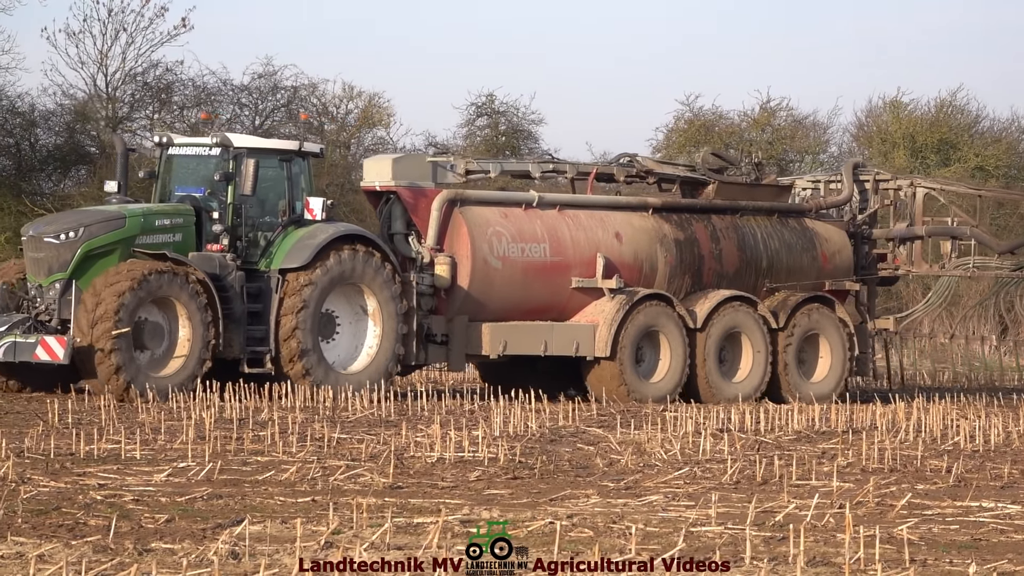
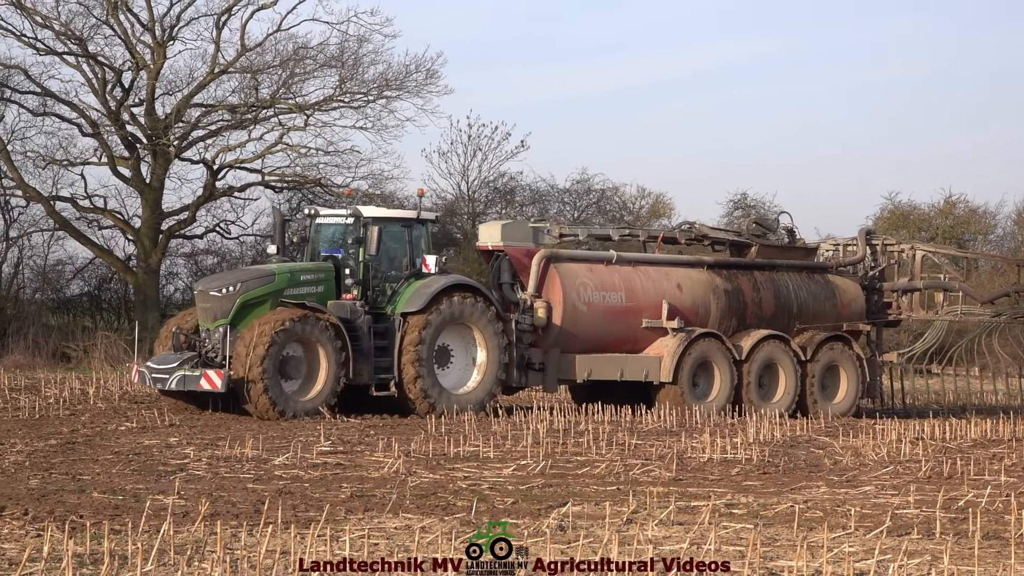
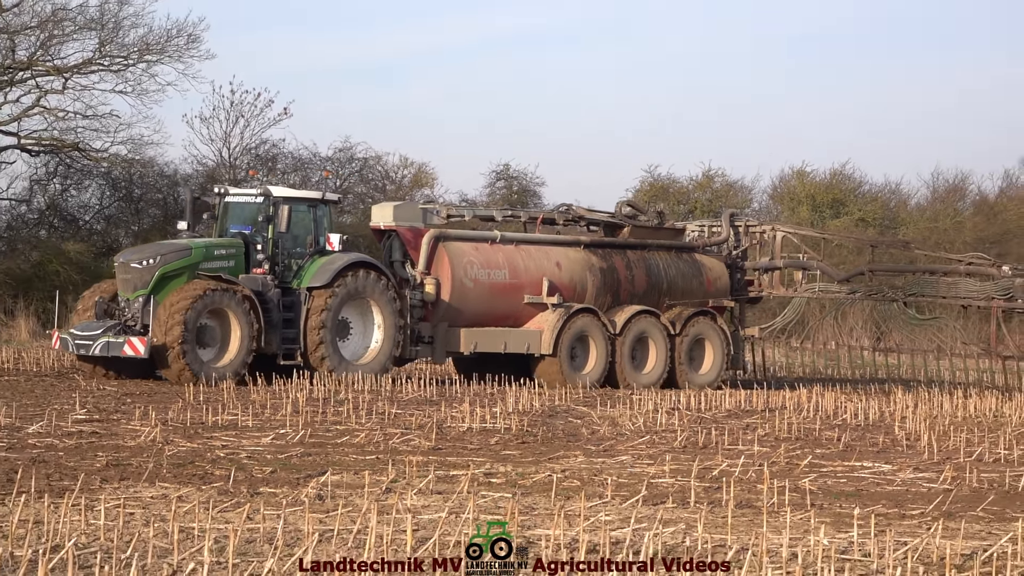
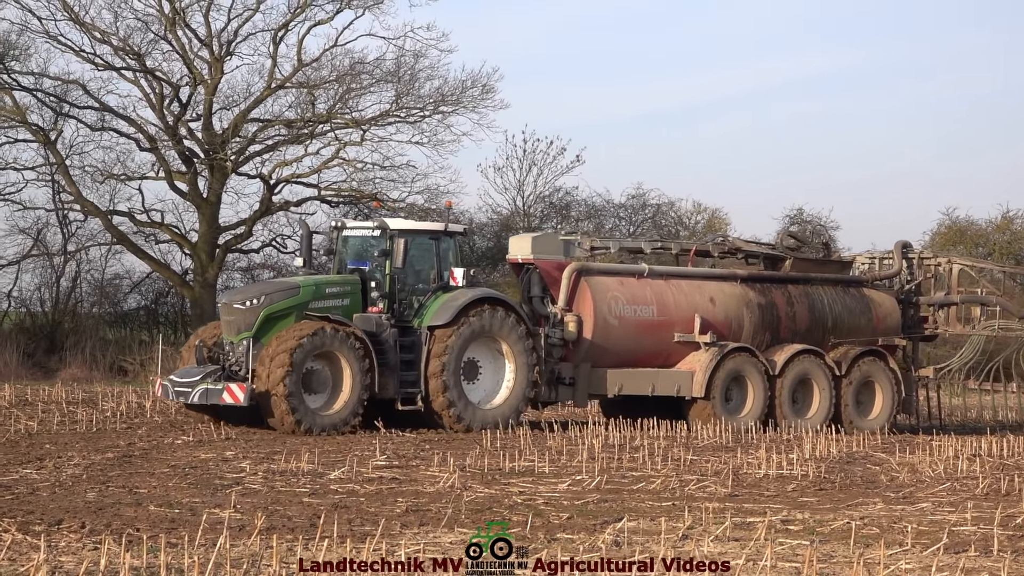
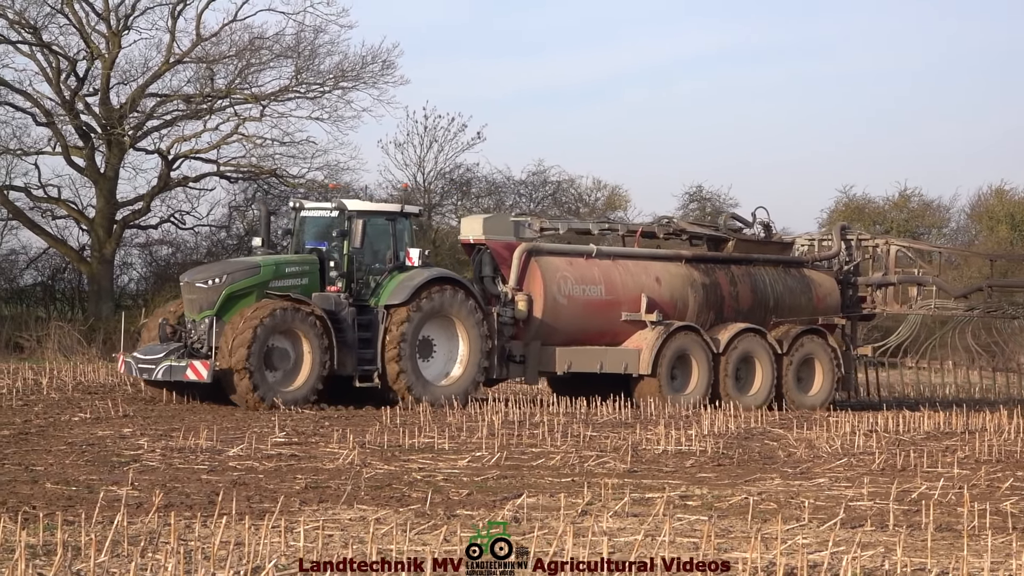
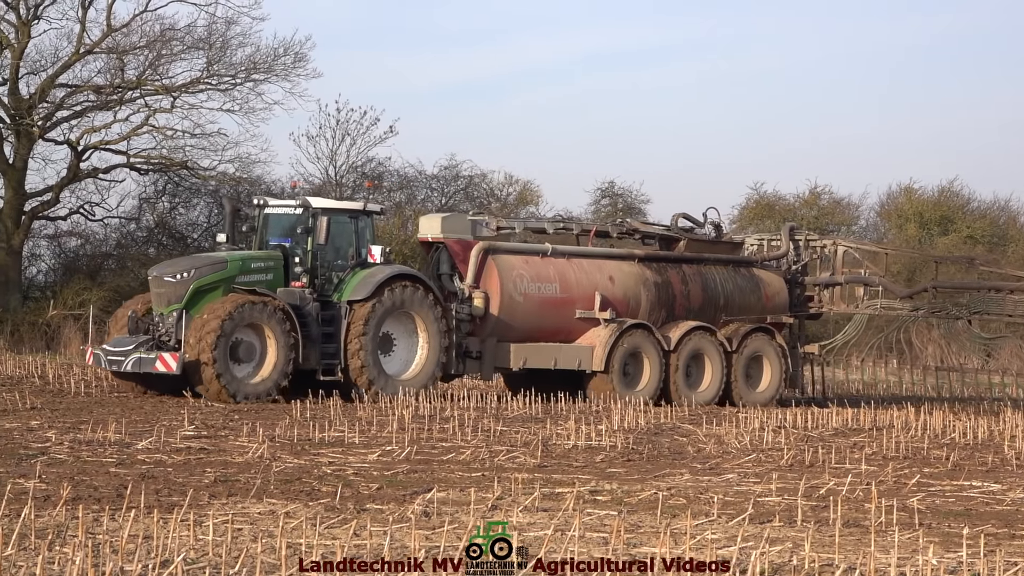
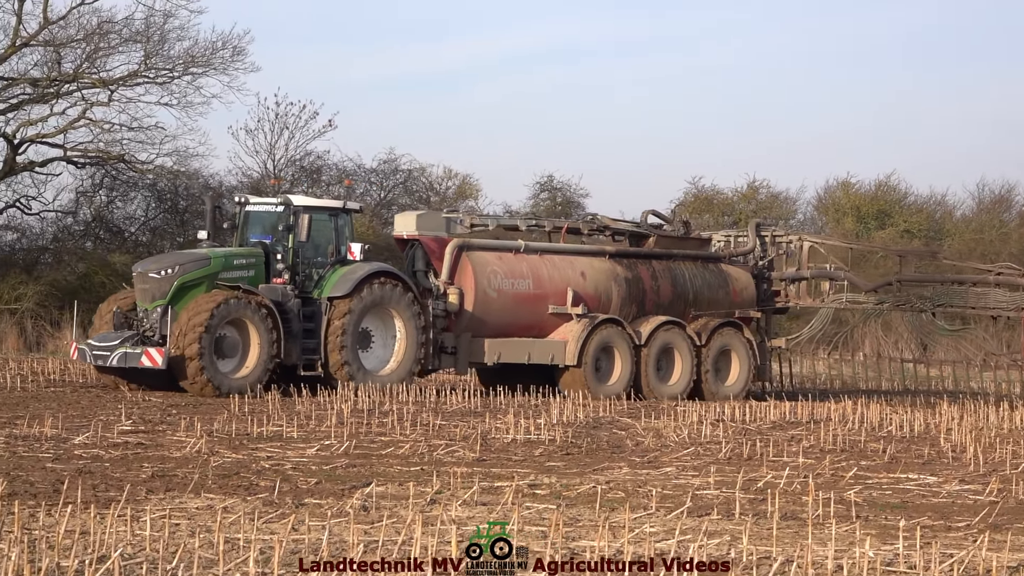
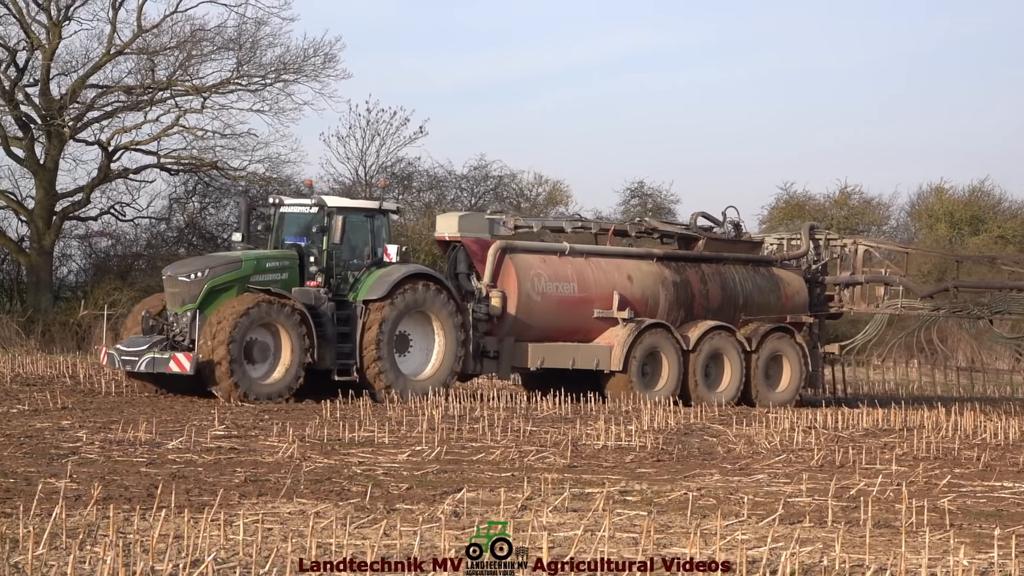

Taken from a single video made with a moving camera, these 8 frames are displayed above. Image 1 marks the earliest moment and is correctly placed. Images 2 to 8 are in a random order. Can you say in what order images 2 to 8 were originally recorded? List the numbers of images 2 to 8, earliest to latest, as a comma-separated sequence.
3, 7, 6, 8, 5, 2, 4
